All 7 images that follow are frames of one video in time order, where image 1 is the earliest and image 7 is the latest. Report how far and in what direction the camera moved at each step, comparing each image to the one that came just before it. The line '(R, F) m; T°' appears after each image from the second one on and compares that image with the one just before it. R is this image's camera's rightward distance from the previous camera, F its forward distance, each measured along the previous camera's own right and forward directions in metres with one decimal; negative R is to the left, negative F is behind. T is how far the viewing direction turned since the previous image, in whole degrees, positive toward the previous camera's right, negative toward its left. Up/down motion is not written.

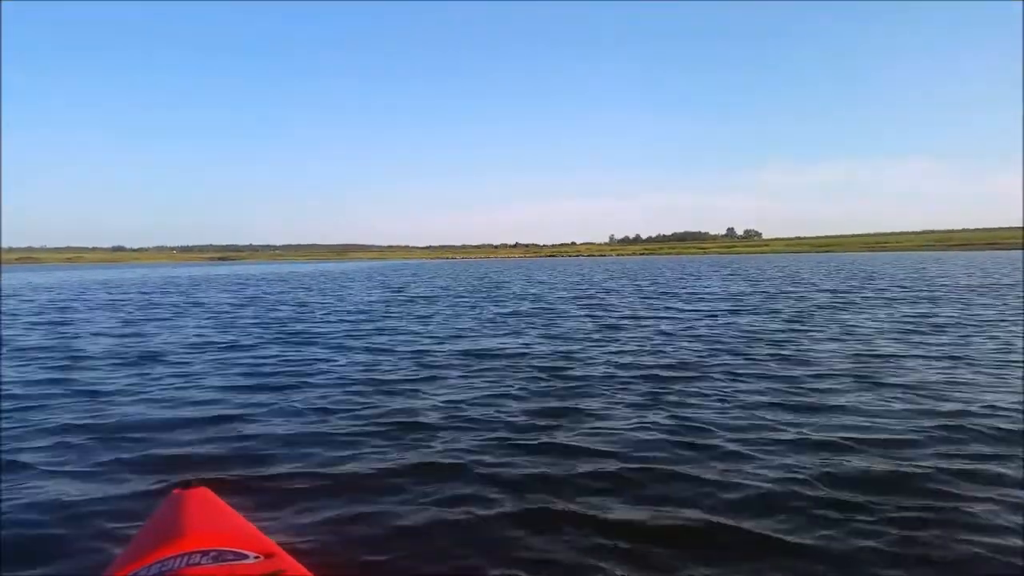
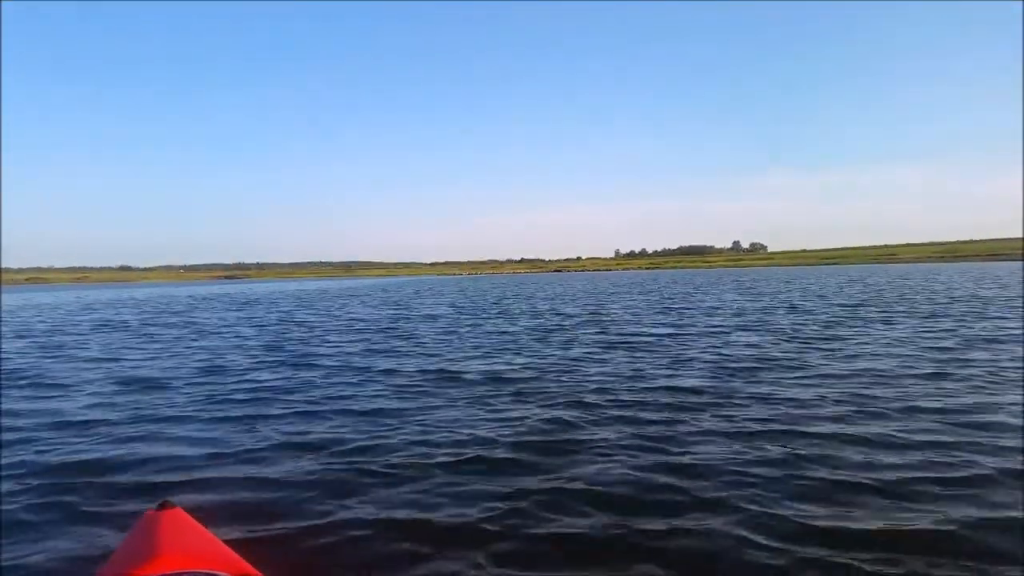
(+0.2, +1.4) m; 0°
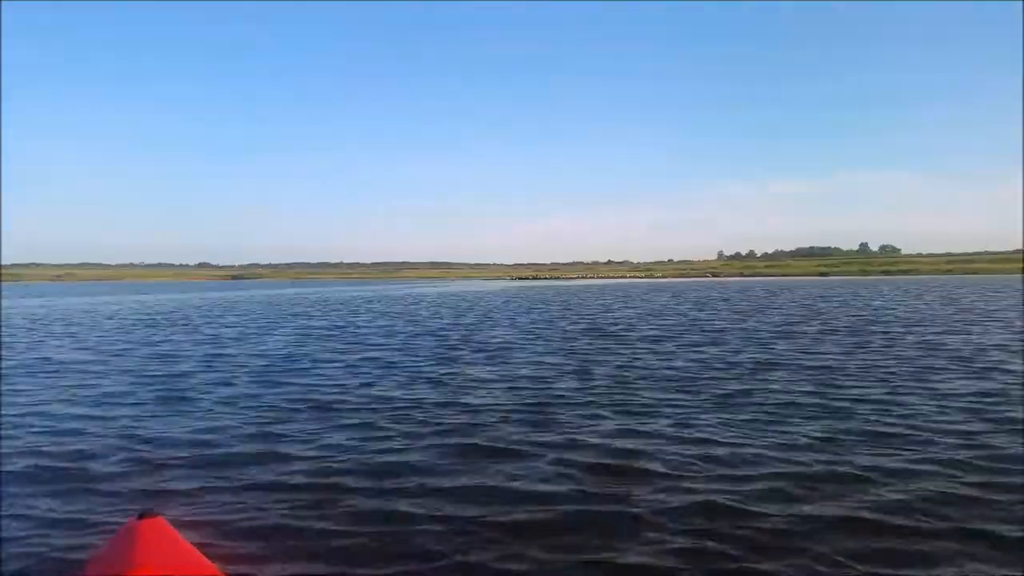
(+4.2, -0.5) m; -7°
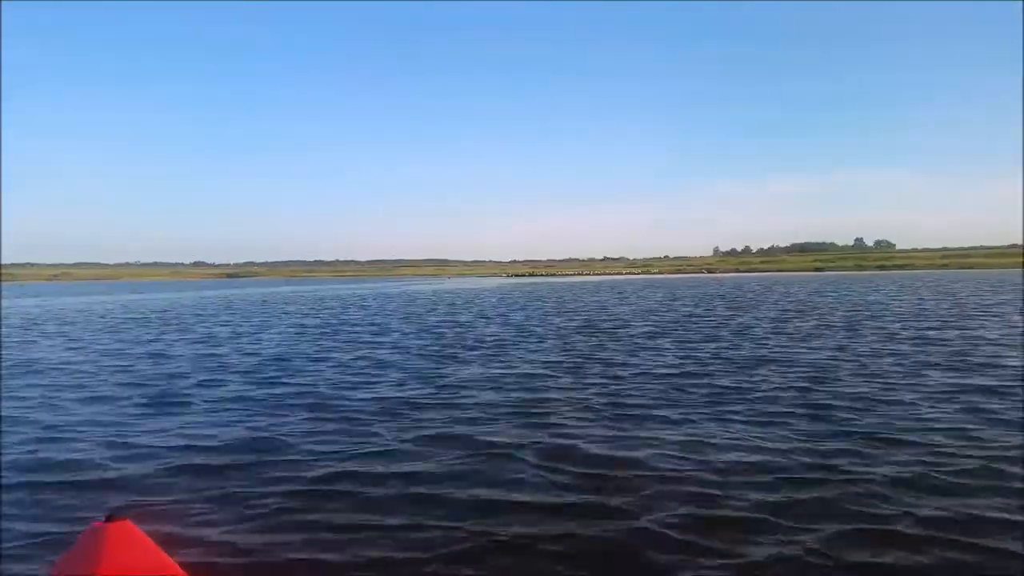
(-9.4, -2.7) m; 0°
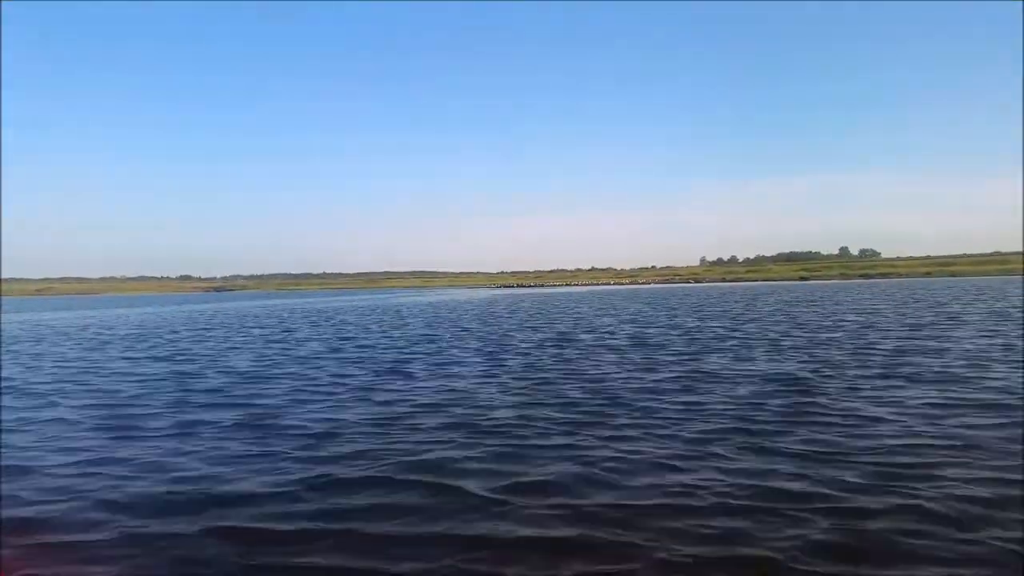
(+1.2, +2.8) m; +1°
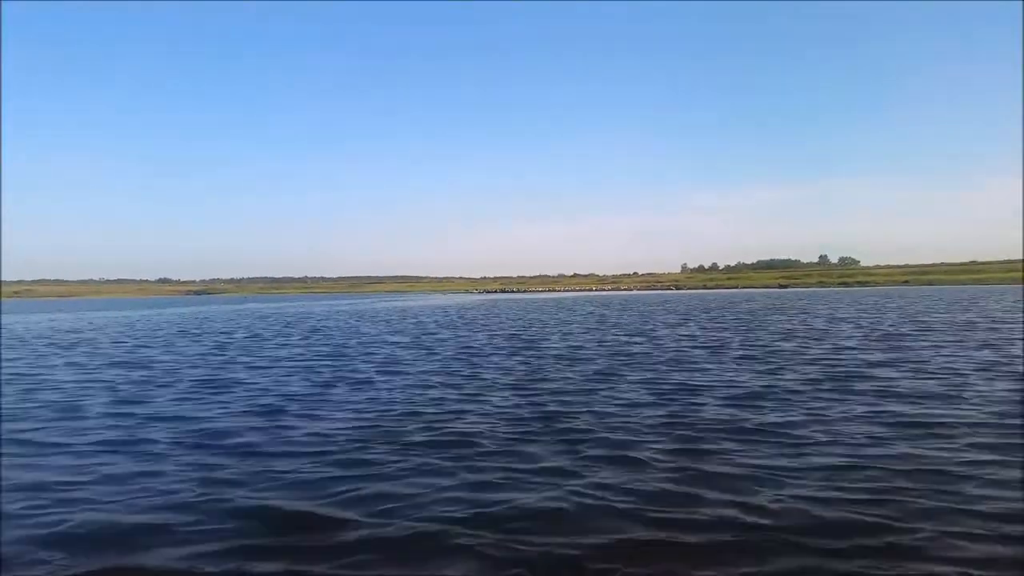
(+0.7, +0.1) m; +1°
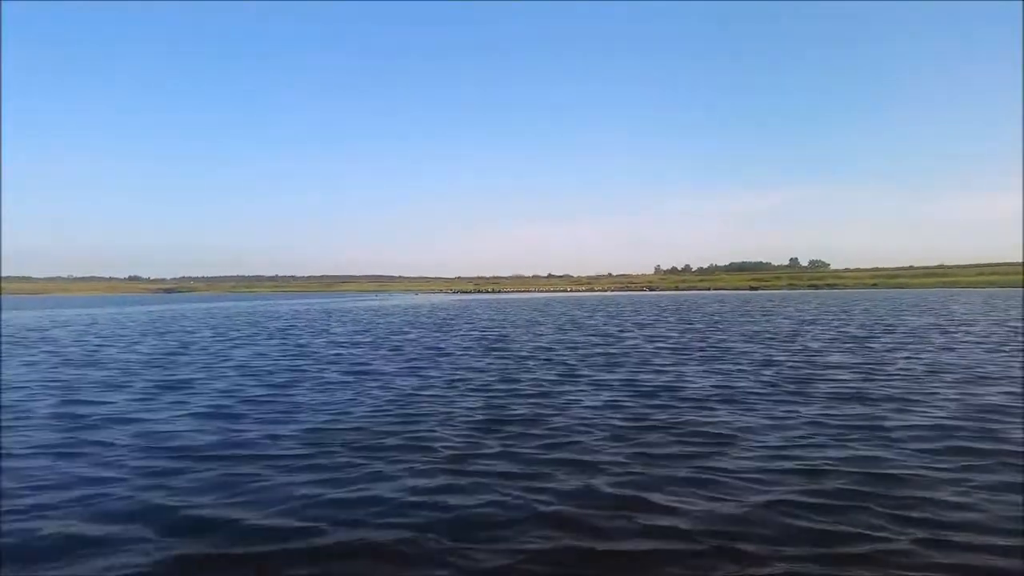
(+0.7, +1.0) m; +2°
